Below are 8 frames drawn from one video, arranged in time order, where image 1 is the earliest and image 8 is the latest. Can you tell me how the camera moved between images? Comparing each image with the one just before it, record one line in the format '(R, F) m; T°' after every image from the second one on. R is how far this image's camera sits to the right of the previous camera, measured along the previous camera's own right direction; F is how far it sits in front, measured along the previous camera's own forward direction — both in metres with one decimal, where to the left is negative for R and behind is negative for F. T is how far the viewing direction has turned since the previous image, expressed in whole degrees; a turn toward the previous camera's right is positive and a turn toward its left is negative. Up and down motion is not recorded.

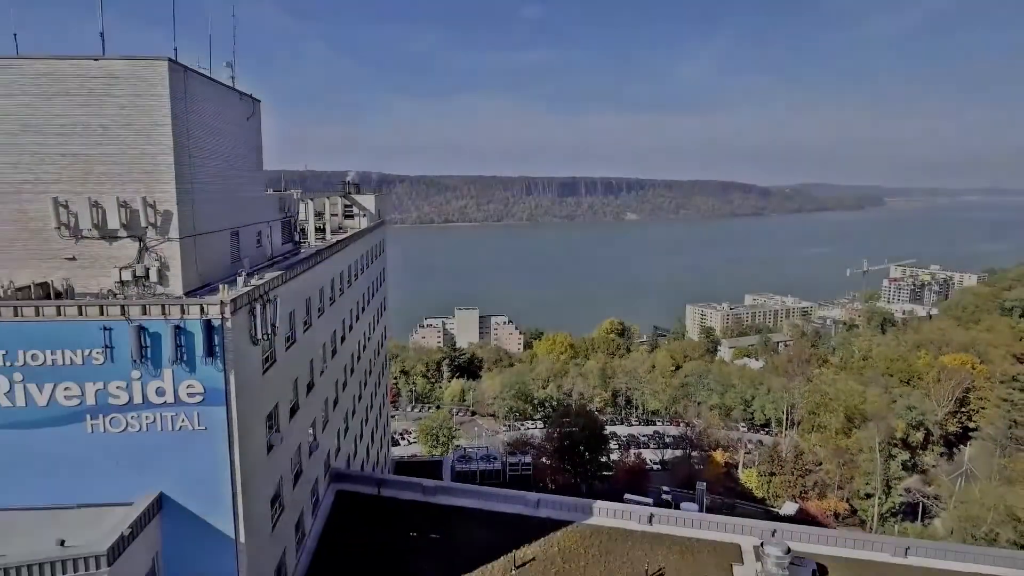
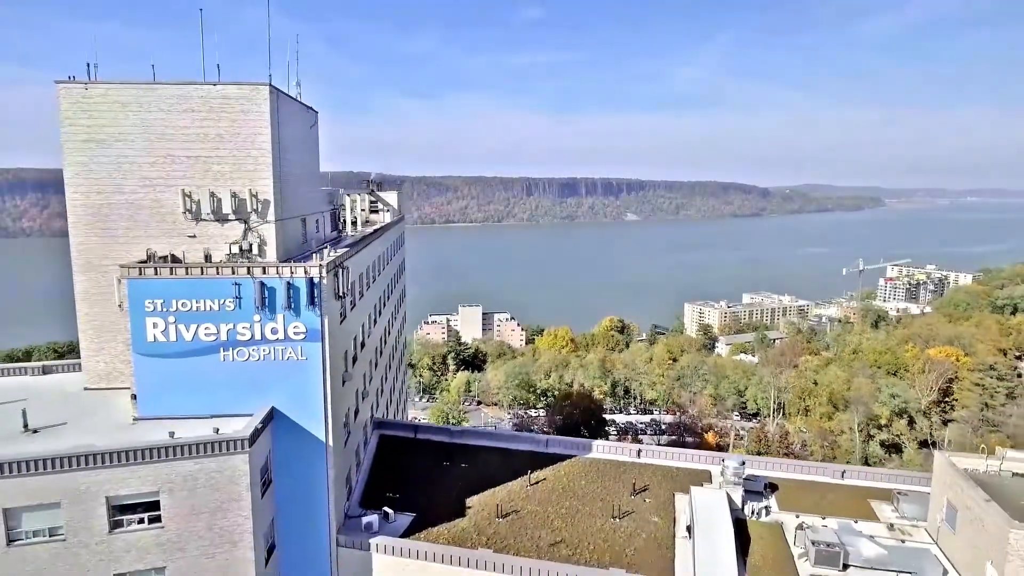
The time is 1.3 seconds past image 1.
(-0.5, -5.1) m; 0°
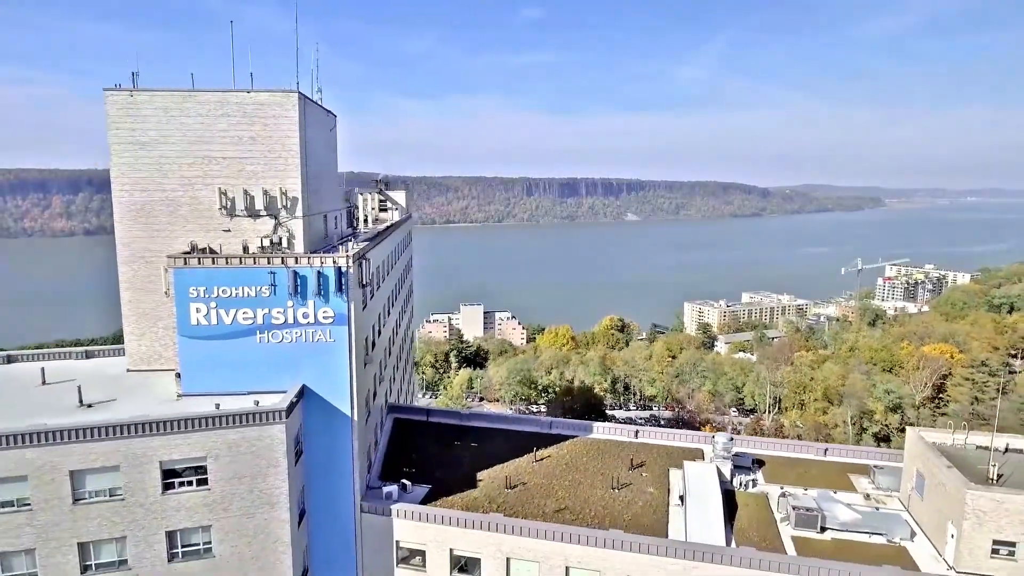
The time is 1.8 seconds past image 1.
(-0.2, -2.0) m; 0°
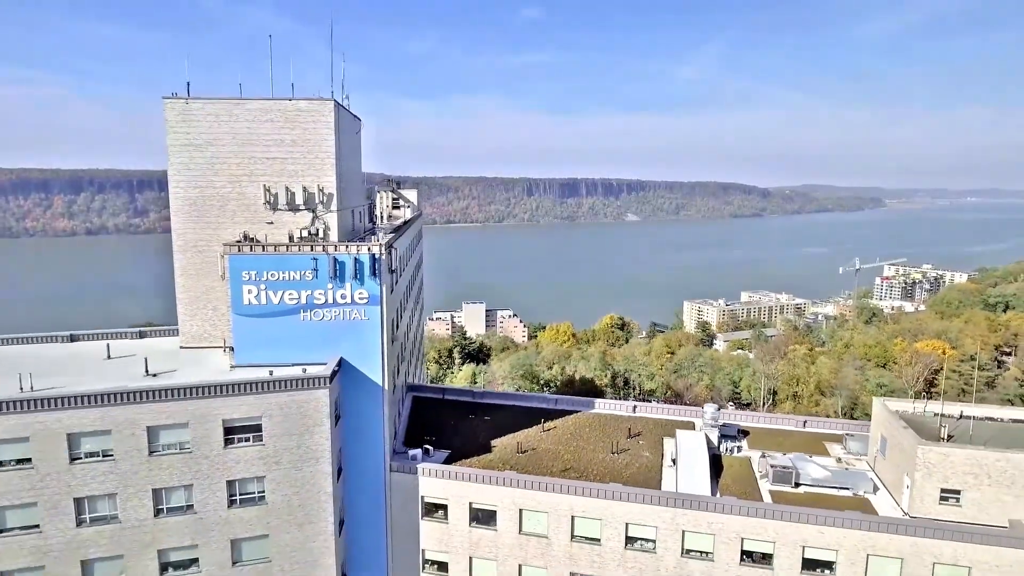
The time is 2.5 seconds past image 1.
(-0.4, -3.0) m; 0°
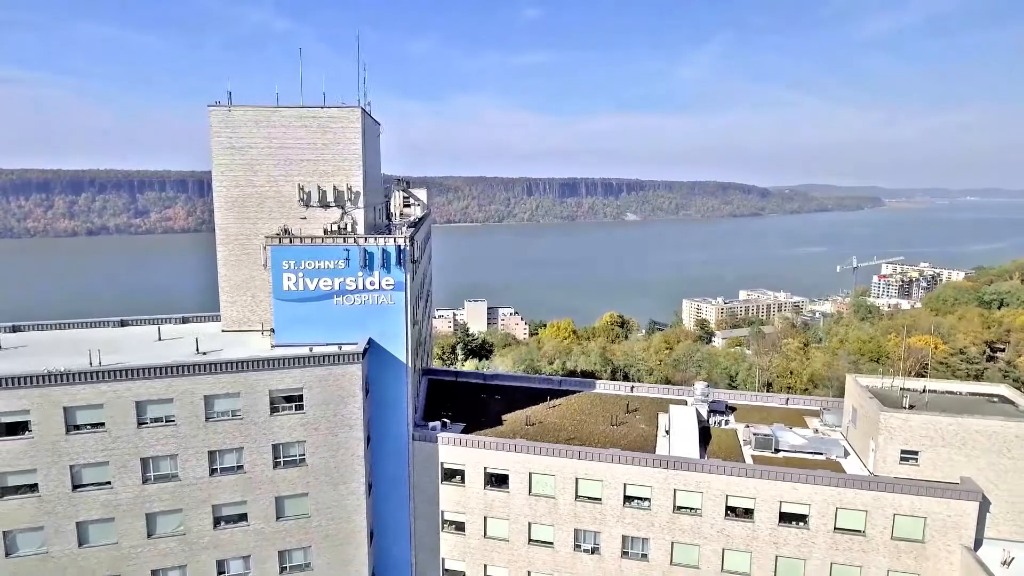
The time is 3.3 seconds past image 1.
(-0.4, -3.0) m; 0°
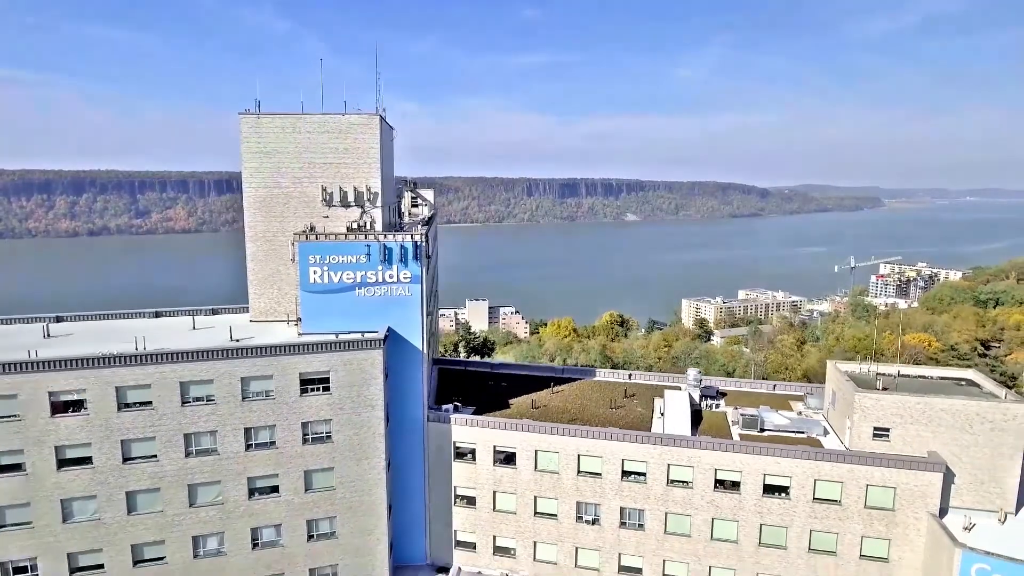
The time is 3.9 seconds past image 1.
(-0.3, -2.5) m; 0°
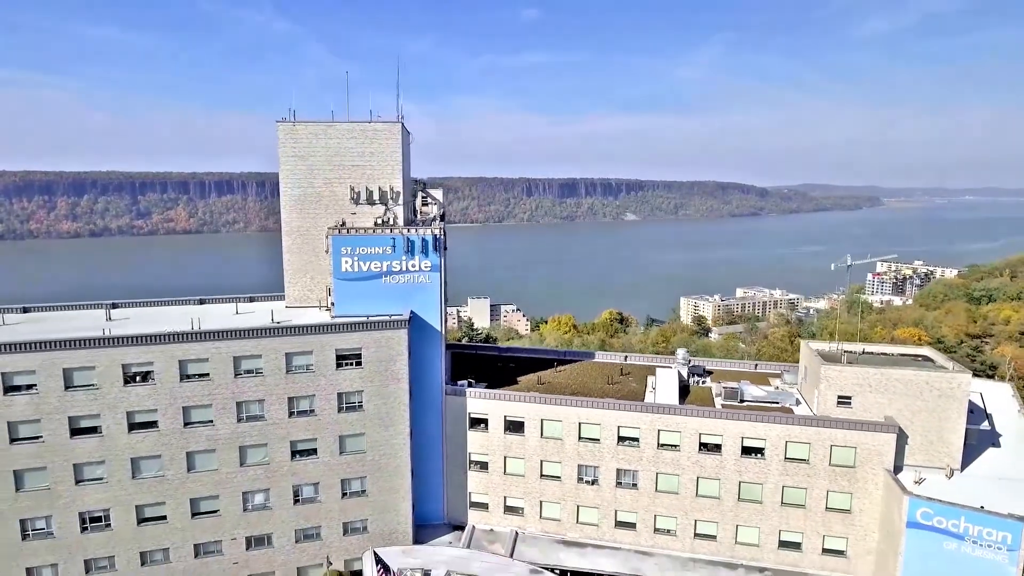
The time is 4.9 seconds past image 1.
(-0.4, -3.9) m; 0°
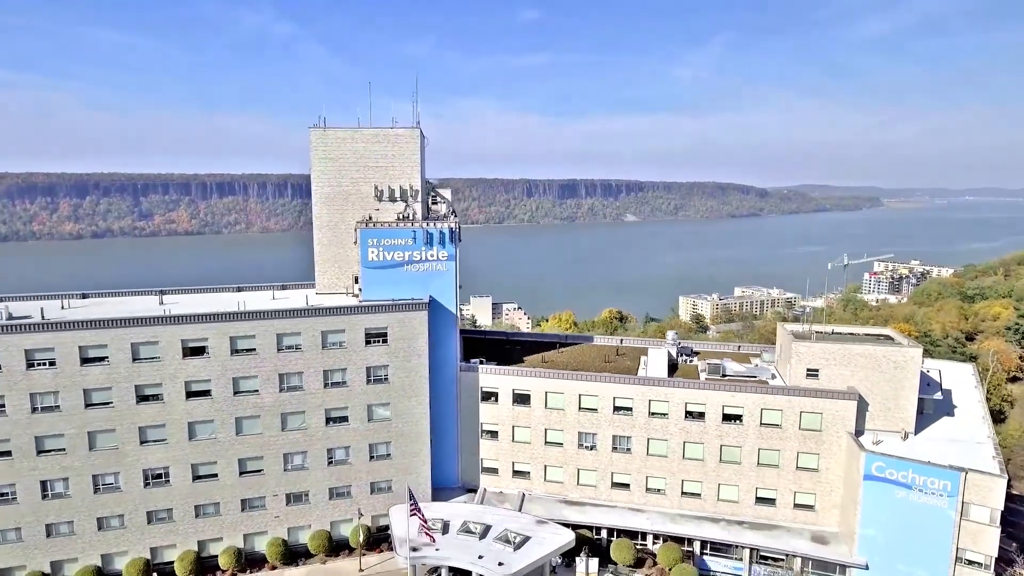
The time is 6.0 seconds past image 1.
(-0.4, -4.2) m; 0°
